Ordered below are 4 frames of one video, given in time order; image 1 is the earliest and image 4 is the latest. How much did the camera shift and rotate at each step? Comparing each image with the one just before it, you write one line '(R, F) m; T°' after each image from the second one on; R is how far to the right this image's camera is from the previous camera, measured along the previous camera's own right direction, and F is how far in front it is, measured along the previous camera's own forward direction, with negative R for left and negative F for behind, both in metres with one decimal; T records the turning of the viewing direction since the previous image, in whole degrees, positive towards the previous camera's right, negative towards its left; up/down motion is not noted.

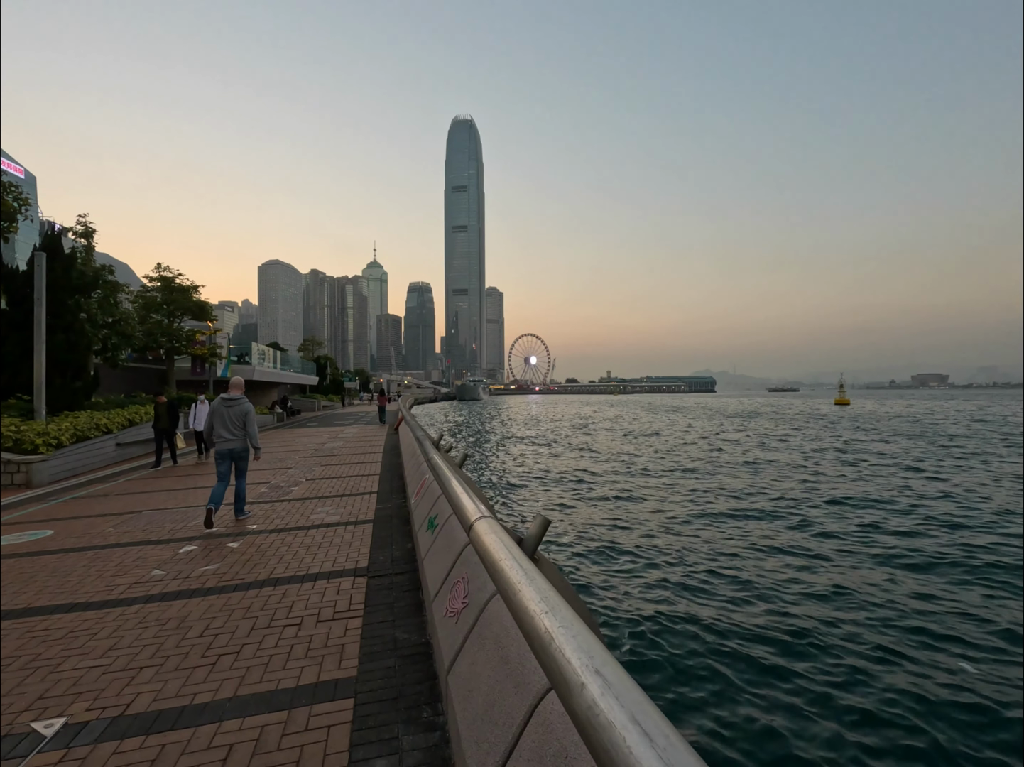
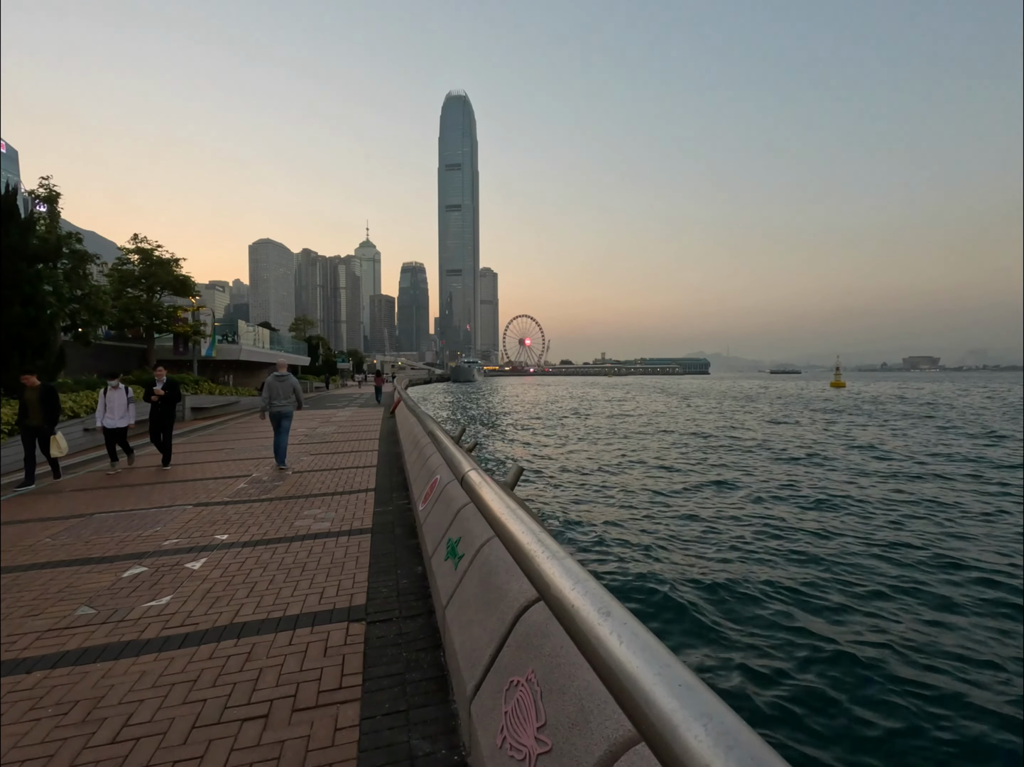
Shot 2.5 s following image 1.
(-0.4, +1.4) m; +1°
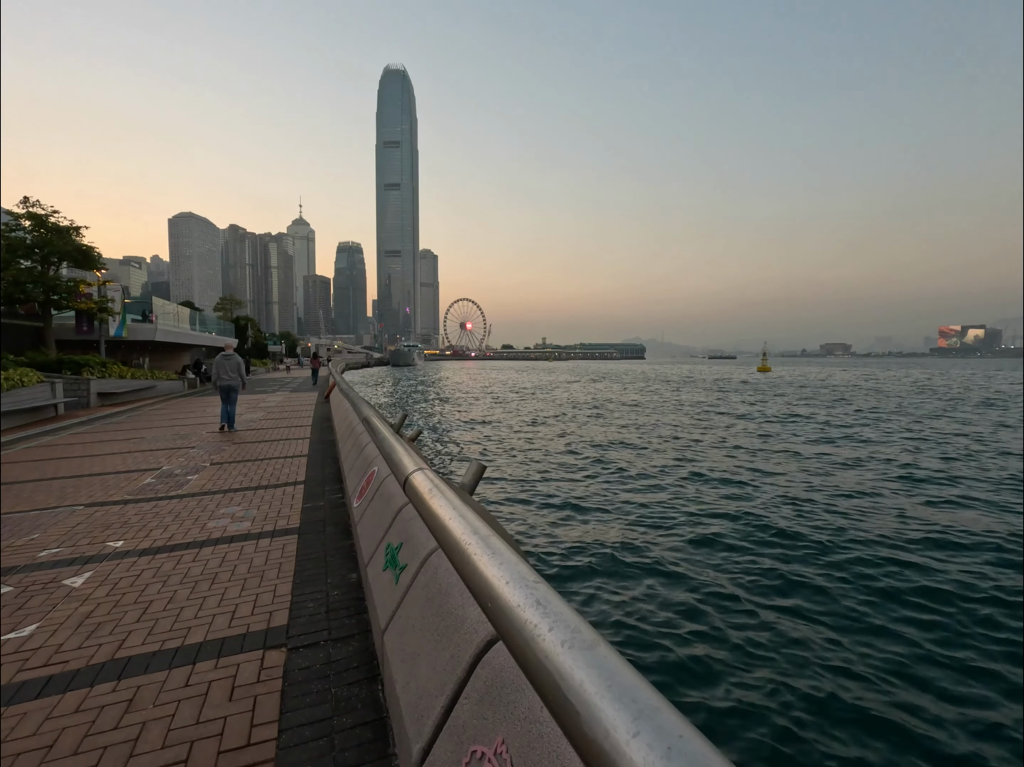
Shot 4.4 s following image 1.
(-0.1, +0.6) m; +6°
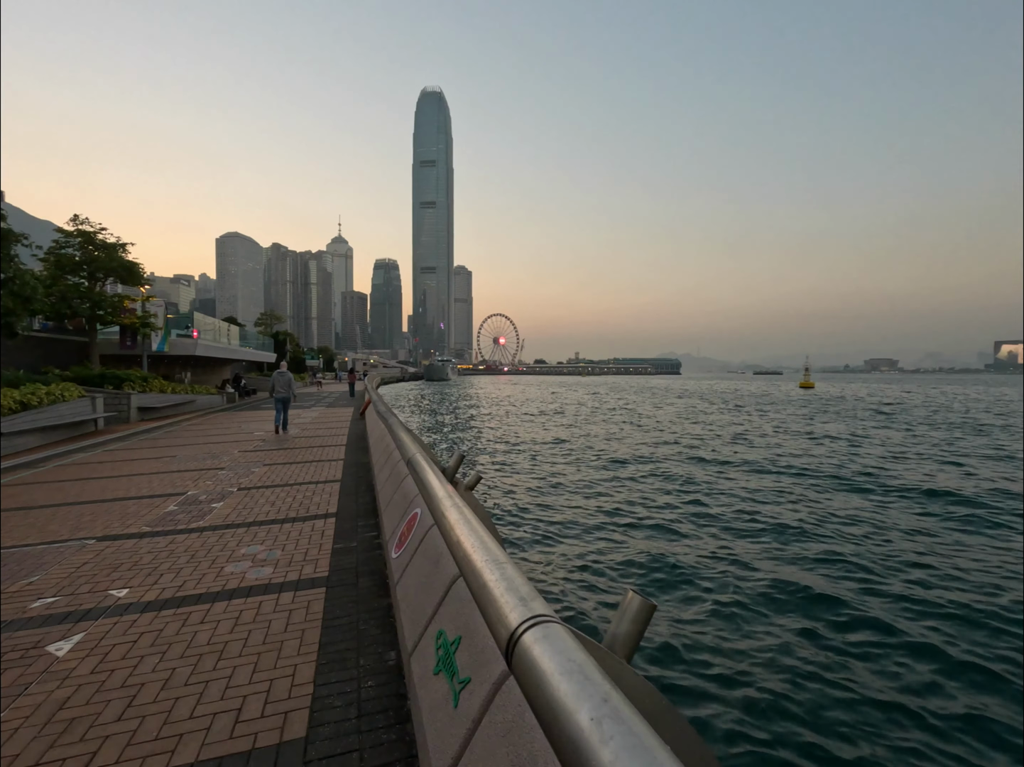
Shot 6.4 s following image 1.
(-0.3, +0.9) m; -3°
